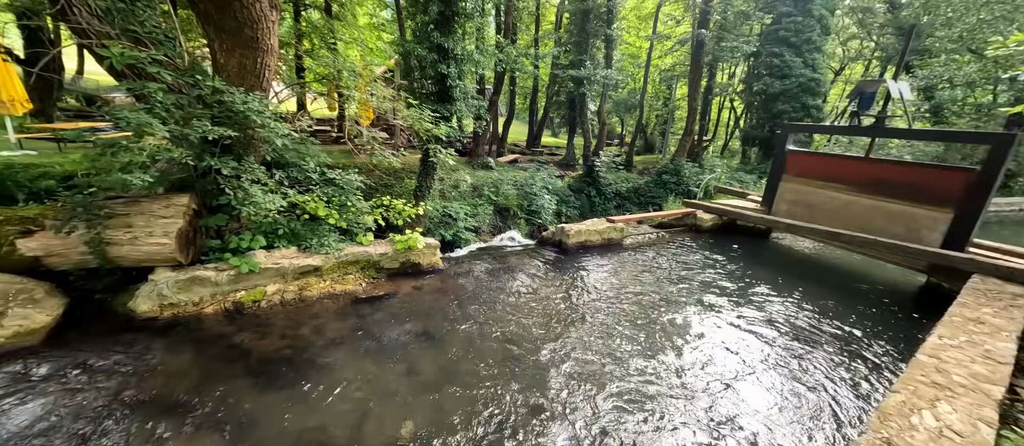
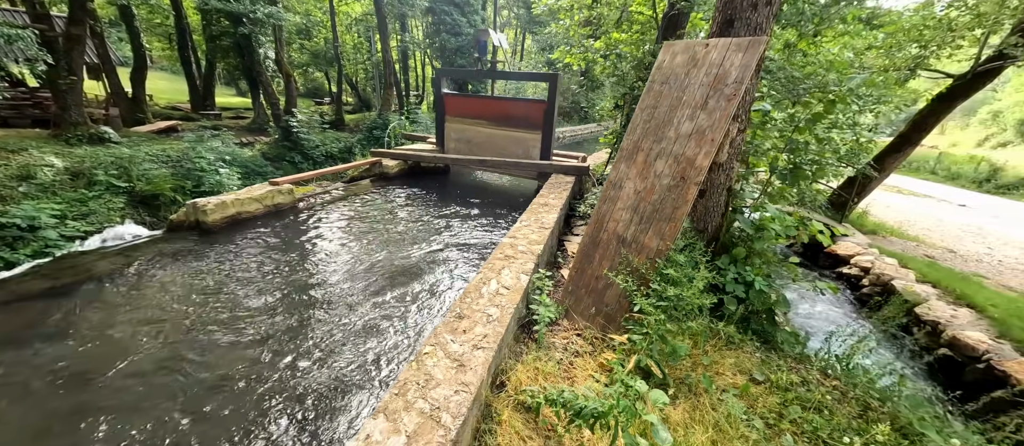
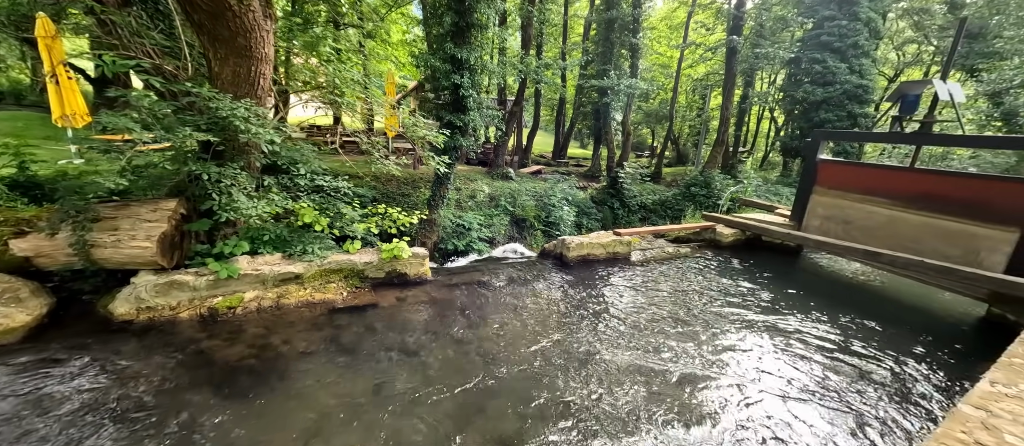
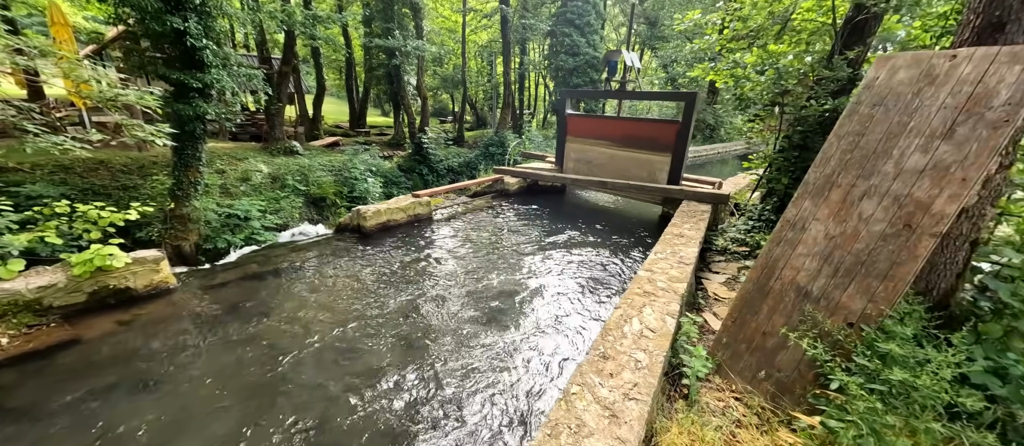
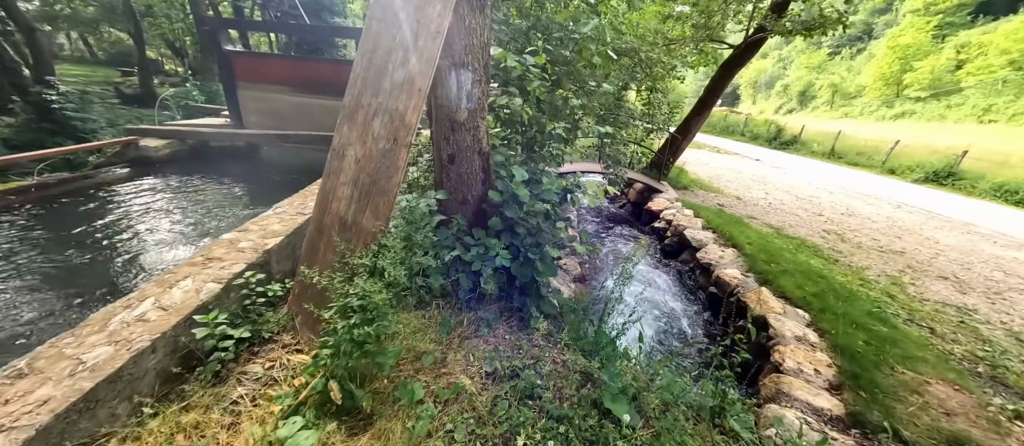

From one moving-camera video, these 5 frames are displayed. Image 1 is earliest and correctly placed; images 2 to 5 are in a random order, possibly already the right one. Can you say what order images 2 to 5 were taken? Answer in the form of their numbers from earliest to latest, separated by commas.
3, 4, 2, 5
